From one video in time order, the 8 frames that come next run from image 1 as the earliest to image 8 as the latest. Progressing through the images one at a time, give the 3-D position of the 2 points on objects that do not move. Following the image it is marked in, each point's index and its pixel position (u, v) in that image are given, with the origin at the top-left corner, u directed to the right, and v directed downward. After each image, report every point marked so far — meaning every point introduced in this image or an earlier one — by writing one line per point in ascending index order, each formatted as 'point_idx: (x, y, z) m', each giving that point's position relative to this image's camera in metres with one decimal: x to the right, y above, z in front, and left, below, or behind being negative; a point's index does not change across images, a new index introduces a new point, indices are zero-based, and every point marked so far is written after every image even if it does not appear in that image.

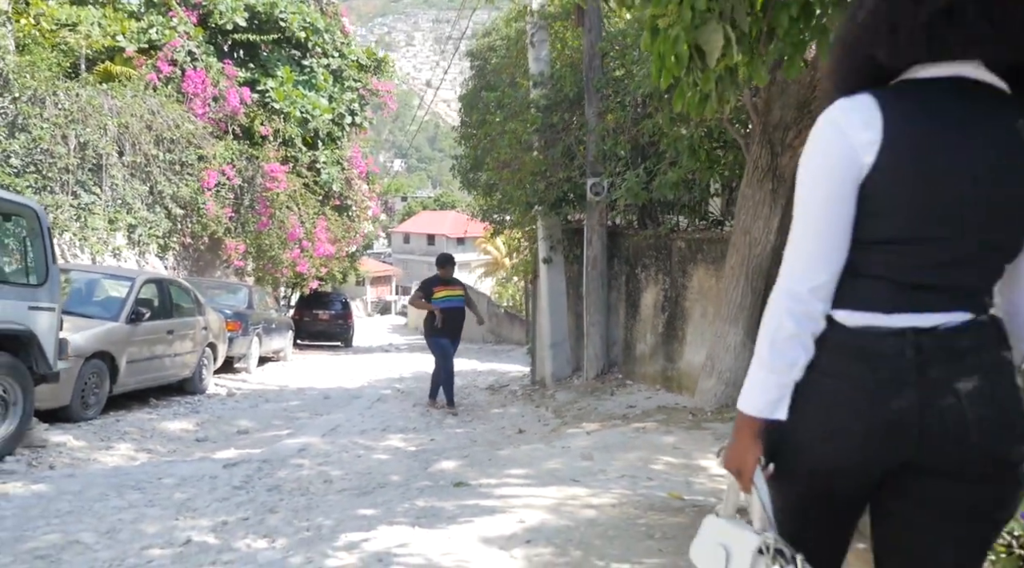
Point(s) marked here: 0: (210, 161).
0: (-5.2, +2.1, +18.6) m
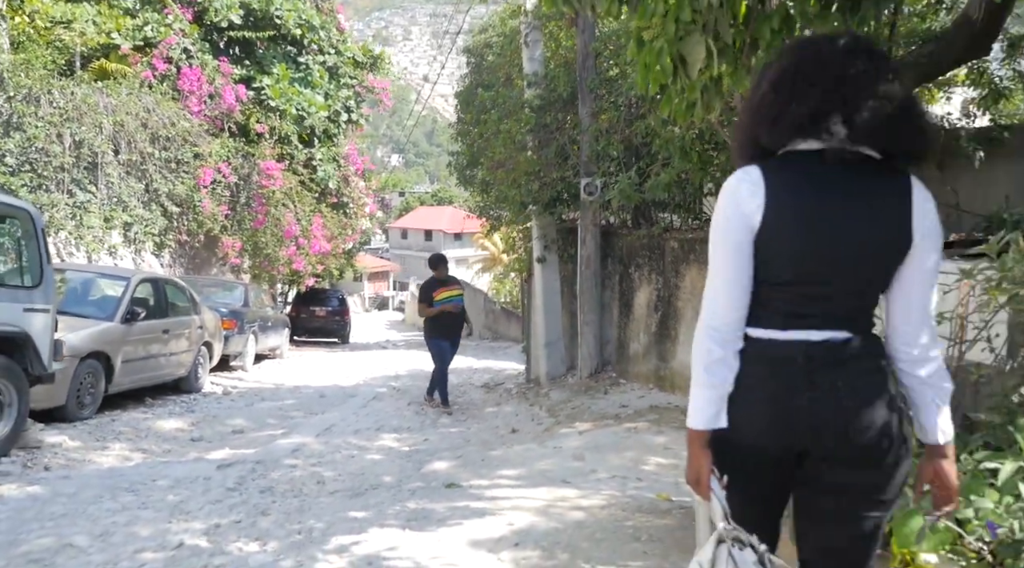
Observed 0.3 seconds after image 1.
0: (-5.3, +2.2, +18.6) m
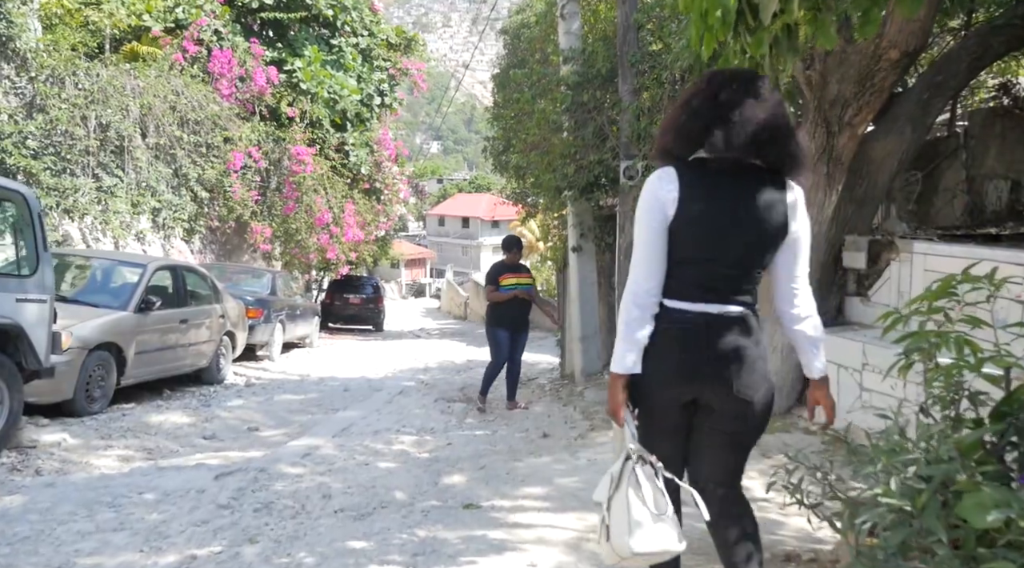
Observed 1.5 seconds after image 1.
0: (-4.7, +2.4, +18.0) m
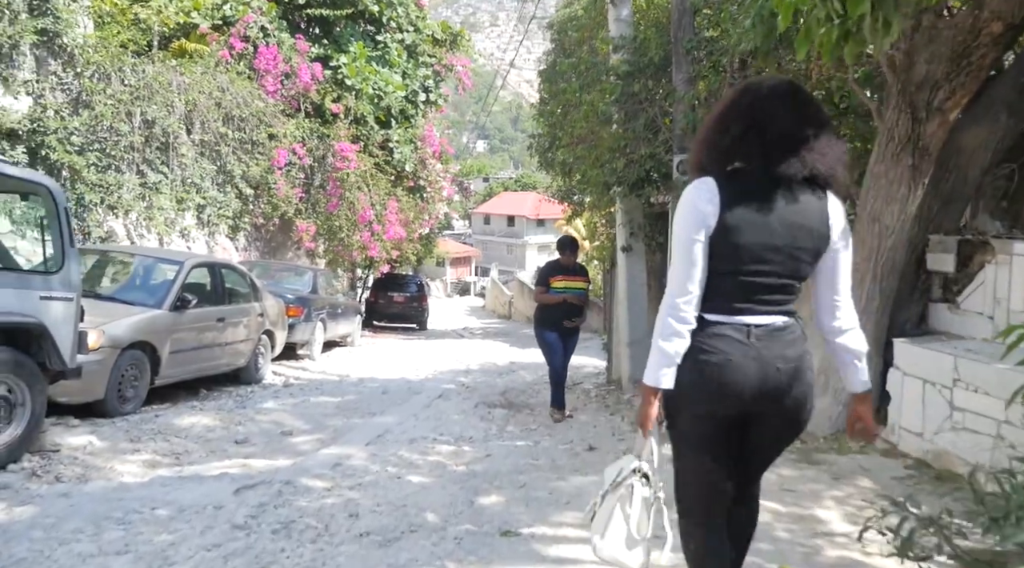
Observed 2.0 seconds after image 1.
0: (-3.9, +2.4, +17.8) m
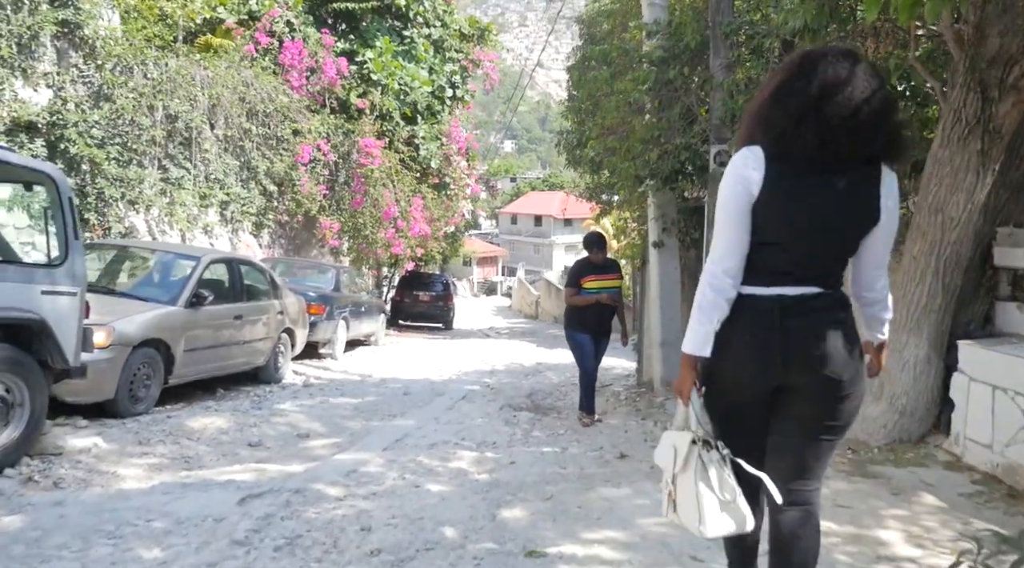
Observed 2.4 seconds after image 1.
0: (-3.4, +2.5, +17.4) m
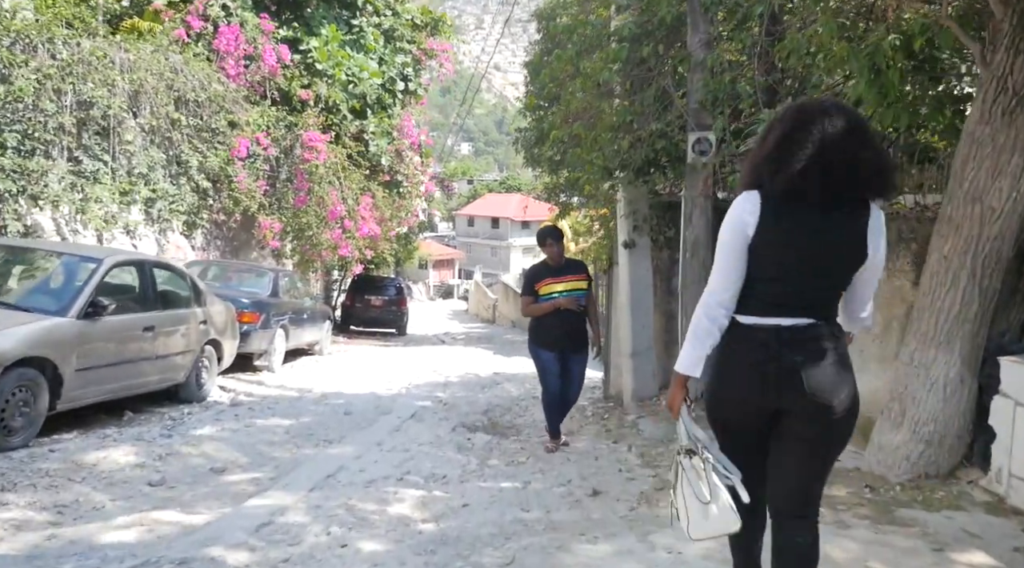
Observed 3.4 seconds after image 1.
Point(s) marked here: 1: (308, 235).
0: (-4.1, +2.4, +16.1) m
1: (-3.5, +0.9, +18.2) m
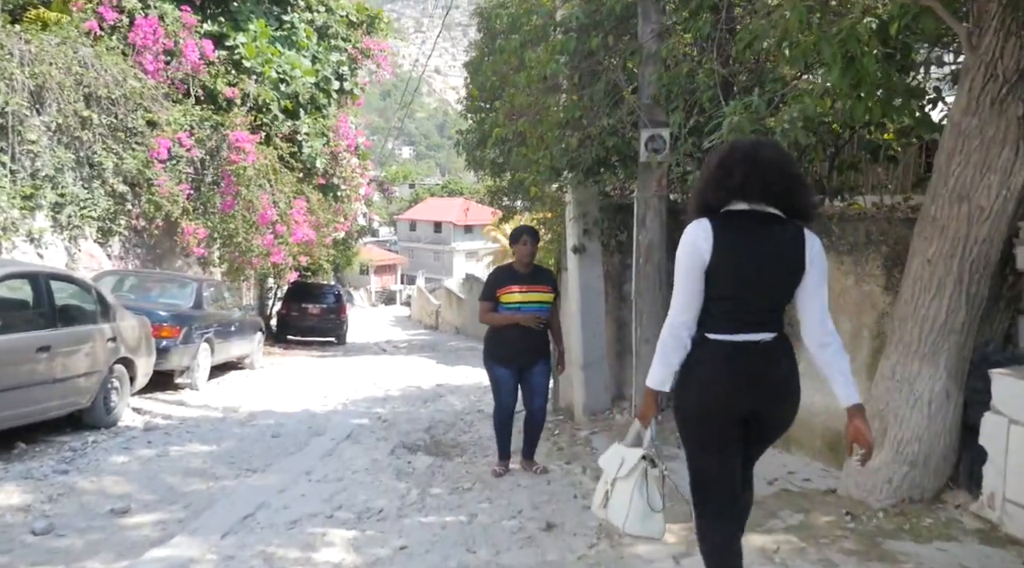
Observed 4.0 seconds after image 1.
0: (-5.0, +2.2, +15.2) m
1: (-4.5, +0.7, +17.3) m
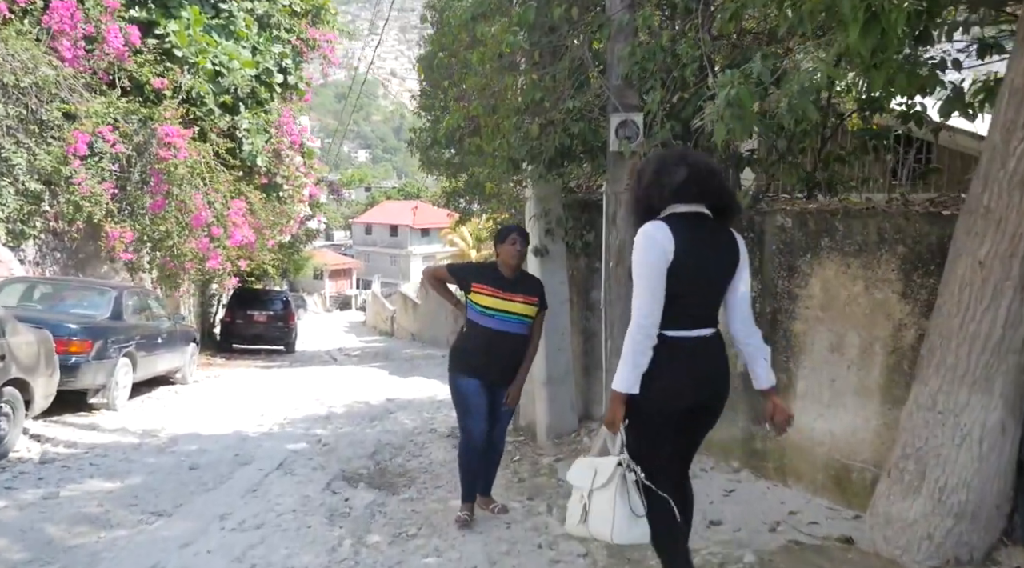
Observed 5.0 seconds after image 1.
0: (-5.6, +2.1, +13.9) m
1: (-5.2, +0.6, +16.0) m
